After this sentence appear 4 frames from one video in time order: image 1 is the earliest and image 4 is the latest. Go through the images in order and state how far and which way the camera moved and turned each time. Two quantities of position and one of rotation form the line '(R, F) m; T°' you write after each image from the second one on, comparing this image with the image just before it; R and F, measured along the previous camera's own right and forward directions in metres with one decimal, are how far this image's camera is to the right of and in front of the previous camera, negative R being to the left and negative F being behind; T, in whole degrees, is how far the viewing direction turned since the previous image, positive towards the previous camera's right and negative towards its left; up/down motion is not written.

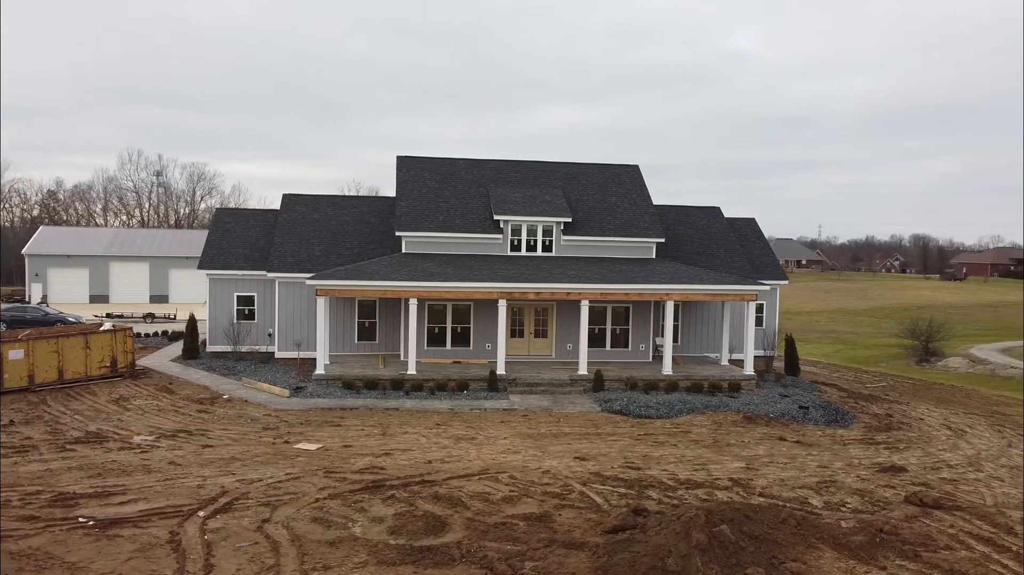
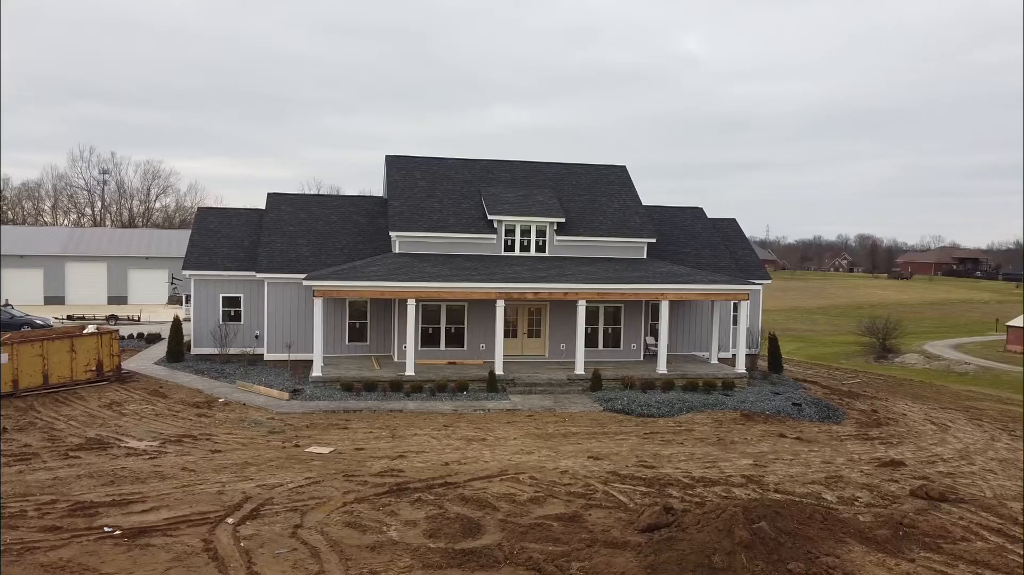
(-0.9, 0.0) m; +3°
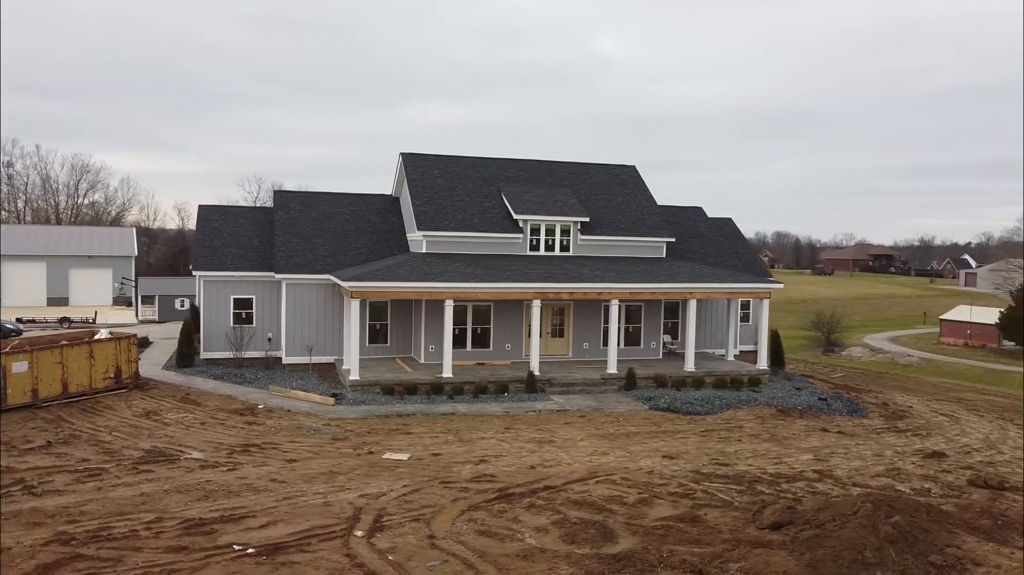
(-2.4, +0.2) m; +6°
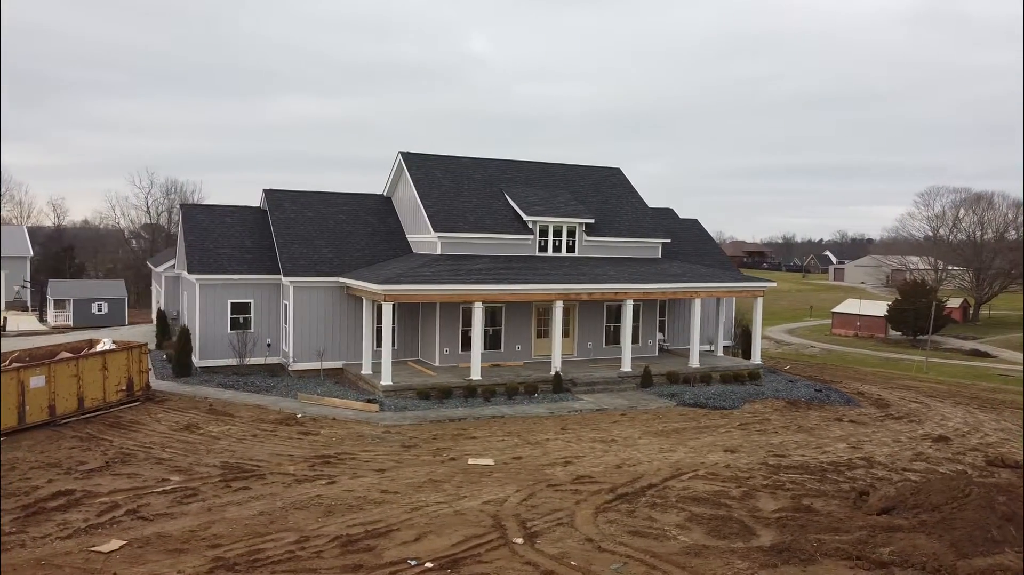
(-3.1, +0.2) m; +9°
